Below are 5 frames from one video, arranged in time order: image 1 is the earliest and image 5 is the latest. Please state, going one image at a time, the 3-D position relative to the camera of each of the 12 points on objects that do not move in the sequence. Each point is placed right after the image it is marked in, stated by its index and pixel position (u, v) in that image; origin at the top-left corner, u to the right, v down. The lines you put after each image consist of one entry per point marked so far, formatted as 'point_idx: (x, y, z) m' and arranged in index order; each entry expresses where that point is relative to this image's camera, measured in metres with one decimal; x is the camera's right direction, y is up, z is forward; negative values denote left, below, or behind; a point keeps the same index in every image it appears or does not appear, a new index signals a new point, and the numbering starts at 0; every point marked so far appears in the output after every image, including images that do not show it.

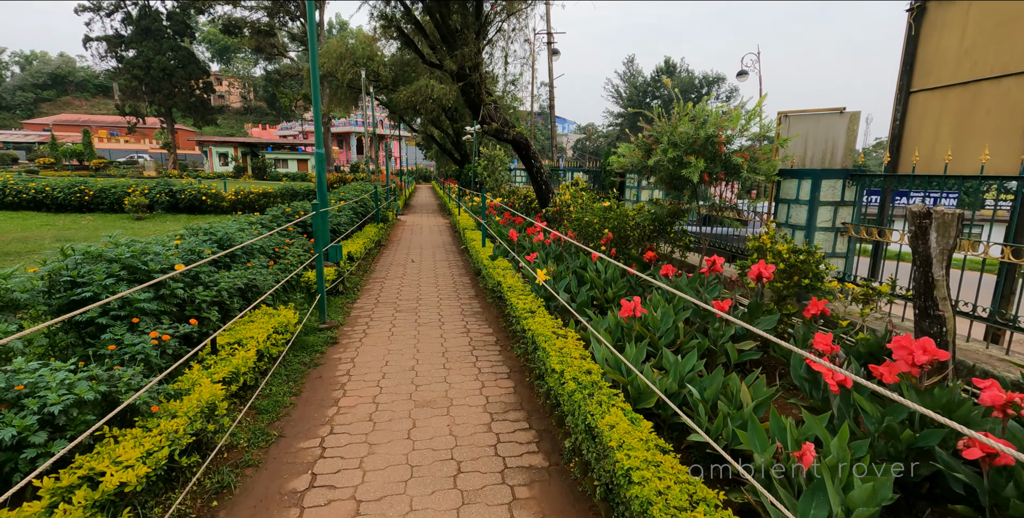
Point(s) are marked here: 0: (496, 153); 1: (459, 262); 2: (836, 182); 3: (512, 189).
0: (-0.5, +3.6, +15.9) m
1: (-0.9, -0.1, +8.1) m
2: (+2.9, +0.7, +4.2) m
3: (0.0, +2.2, +14.5) m
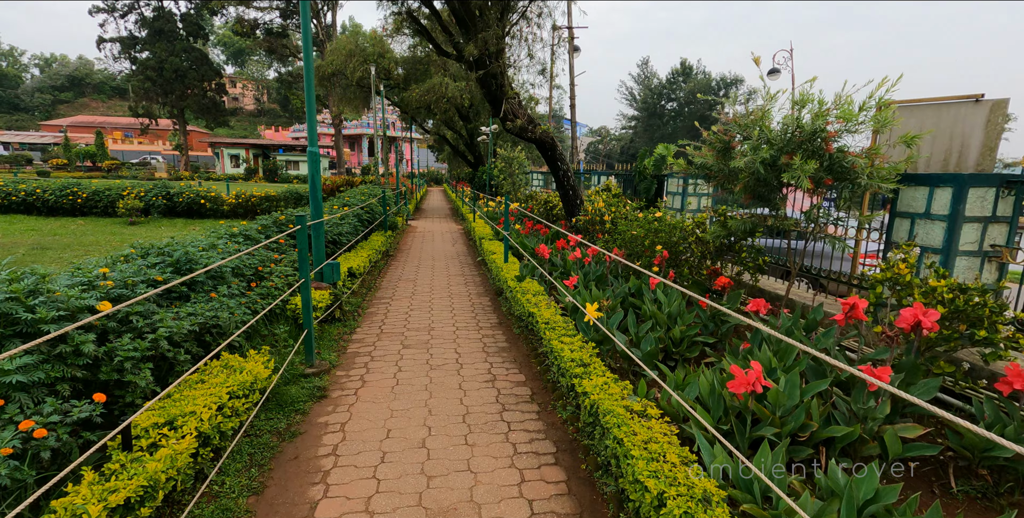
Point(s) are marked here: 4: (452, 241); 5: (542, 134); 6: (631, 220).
0: (+0.1, +3.3, +14.9) m
1: (-0.6, -0.3, +7.1) m
2: (+3.2, +0.5, +3.2) m
3: (+0.5, +1.9, +13.5) m
4: (-1.5, +0.4, +11.3) m
5: (+0.5, +2.1, +7.8) m
6: (+1.5, +0.5, +5.9) m
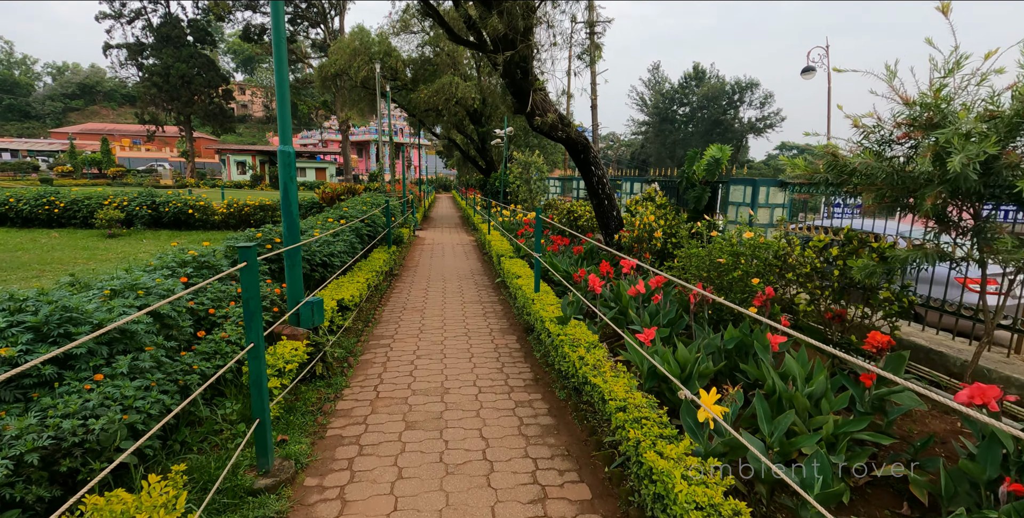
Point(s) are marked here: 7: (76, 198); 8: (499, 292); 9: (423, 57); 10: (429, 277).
0: (+0.6, +2.9, +13.7) m
1: (-0.2, -0.6, +5.9) m
2: (+3.5, +0.2, +1.9) m
3: (+1.0, +1.5, +12.2) m
4: (-1.0, +0.1, +10.1) m
5: (+0.8, +1.8, +6.5) m
6: (+1.8, +0.2, +4.6) m
7: (-10.4, +1.4, +11.1) m
8: (-0.2, -0.5, +6.6) m
9: (-3.2, +7.3, +16.9) m
10: (-1.4, -0.3, +7.8) m
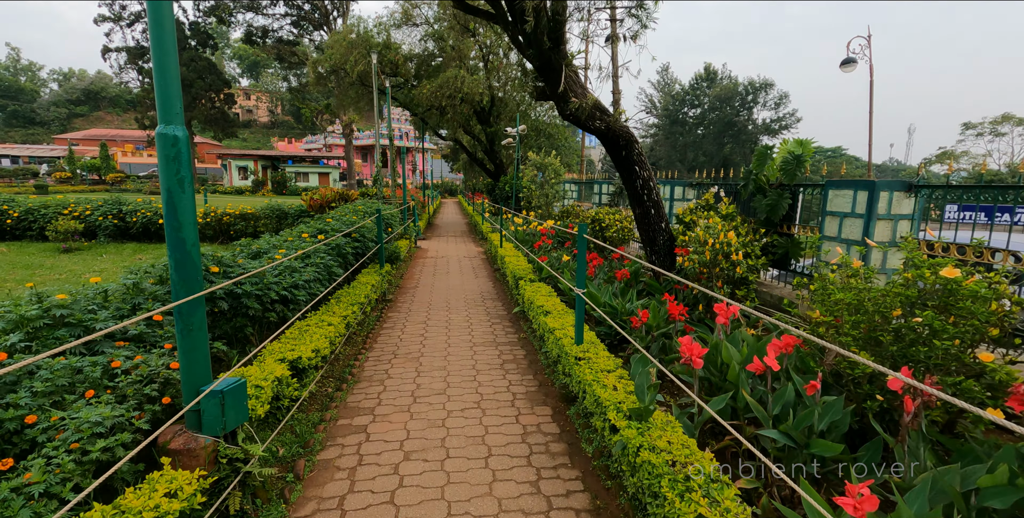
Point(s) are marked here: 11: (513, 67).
0: (+0.9, +2.6, +12.3) m
1: (0.0, -0.9, +4.4) m
2: (+3.7, 0.0, +0.4) m
3: (+1.3, +1.2, +10.8) m
4: (-0.7, -0.2, +8.7) m
5: (+1.1, +1.5, +5.1) m
6: (+2.1, -0.1, +3.1) m
7: (-10.0, +1.1, +9.7) m
8: (+0.1, -0.8, +5.2) m
9: (-2.9, +6.9, +15.5) m
10: (-1.1, -0.6, +6.3) m
11: (0.0, +6.0, +14.6) m
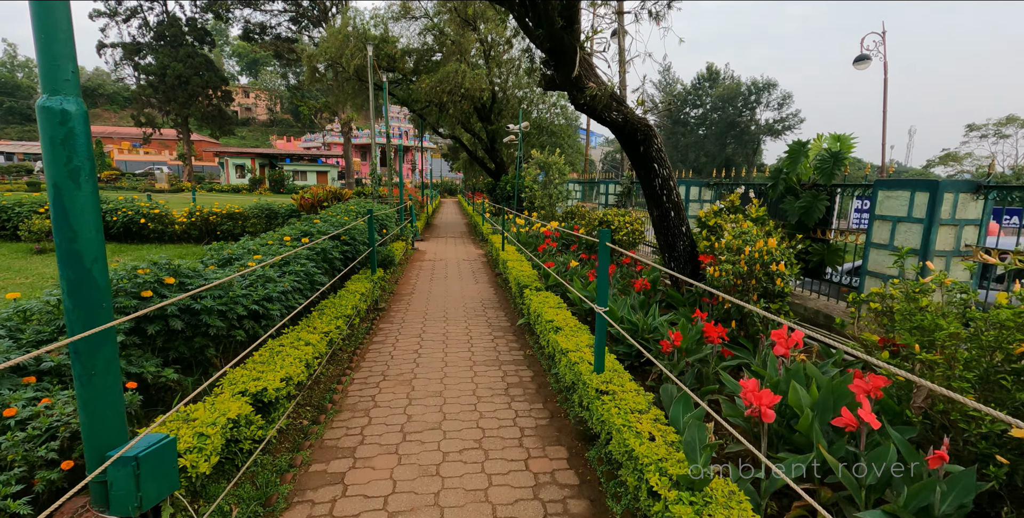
0: (+1.0, +2.5, +11.8) m
1: (+0.1, -0.9, +3.9) m
2: (+3.8, -0.1, -0.1) m
3: (+1.4, +1.1, +10.3) m
4: (-0.7, -0.3, +8.2) m
5: (+1.1, +1.4, +4.6) m
6: (+2.1, -0.2, +2.6) m
7: (-10.0, +1.1, +9.2) m
8: (+0.1, -0.8, +4.7) m
9: (-2.8, +6.9, +15.0) m
10: (-1.1, -0.7, +5.8) m
11: (+0.1, +6.0, +14.1) m
